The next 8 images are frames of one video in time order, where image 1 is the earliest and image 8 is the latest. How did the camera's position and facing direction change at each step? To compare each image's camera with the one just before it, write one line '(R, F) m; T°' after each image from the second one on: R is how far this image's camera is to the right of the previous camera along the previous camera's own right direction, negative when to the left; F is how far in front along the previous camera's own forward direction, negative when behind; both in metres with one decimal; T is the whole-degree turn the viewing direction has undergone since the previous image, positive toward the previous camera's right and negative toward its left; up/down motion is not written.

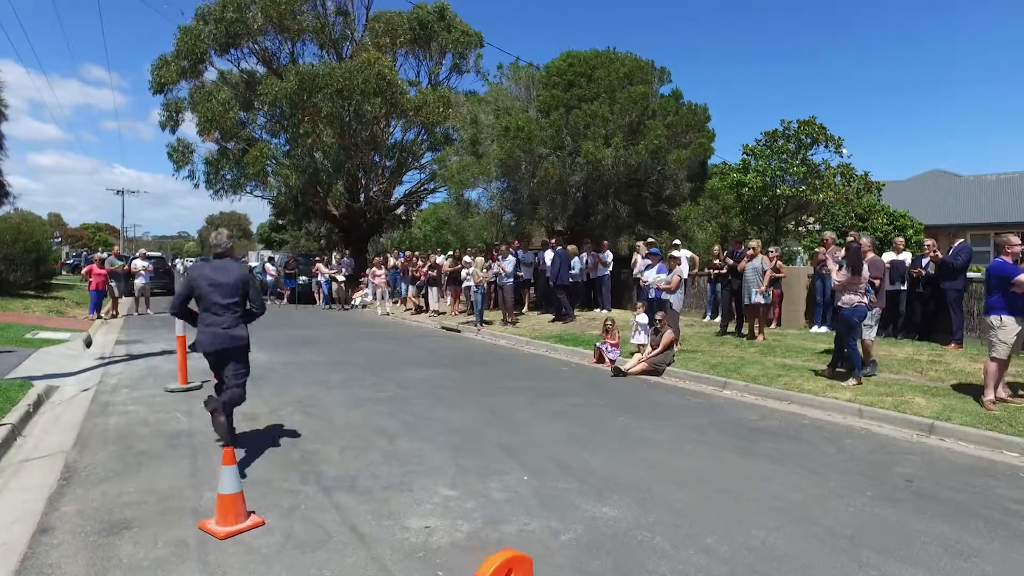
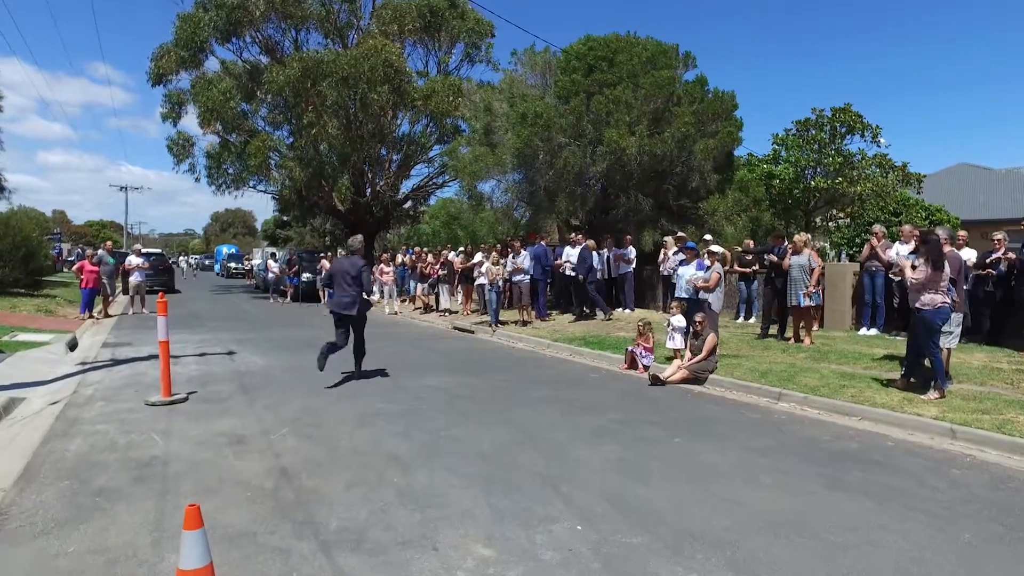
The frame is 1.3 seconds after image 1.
(-0.3, +1.1) m; 0°
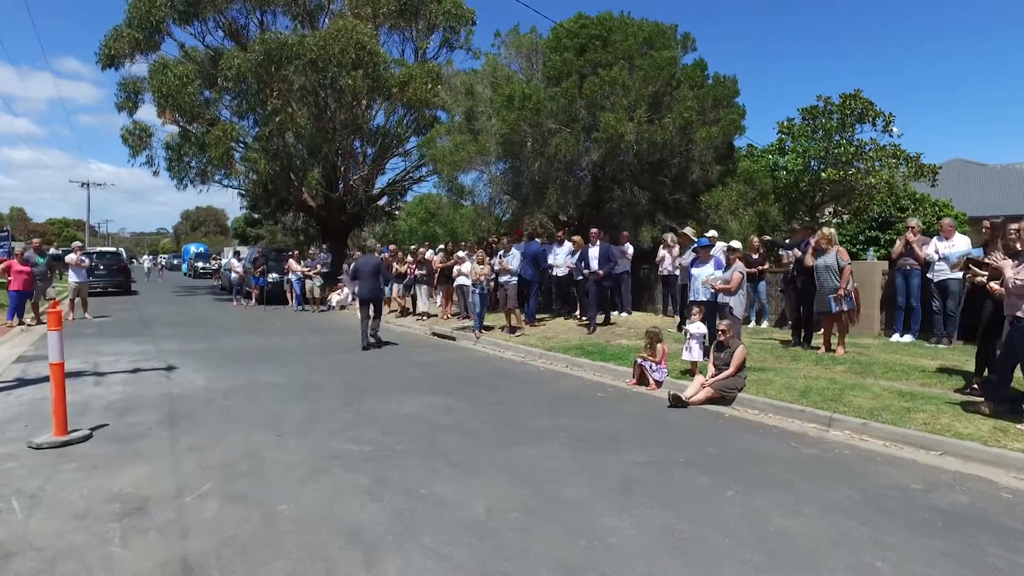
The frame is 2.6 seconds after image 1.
(-0.2, +1.6) m; +2°
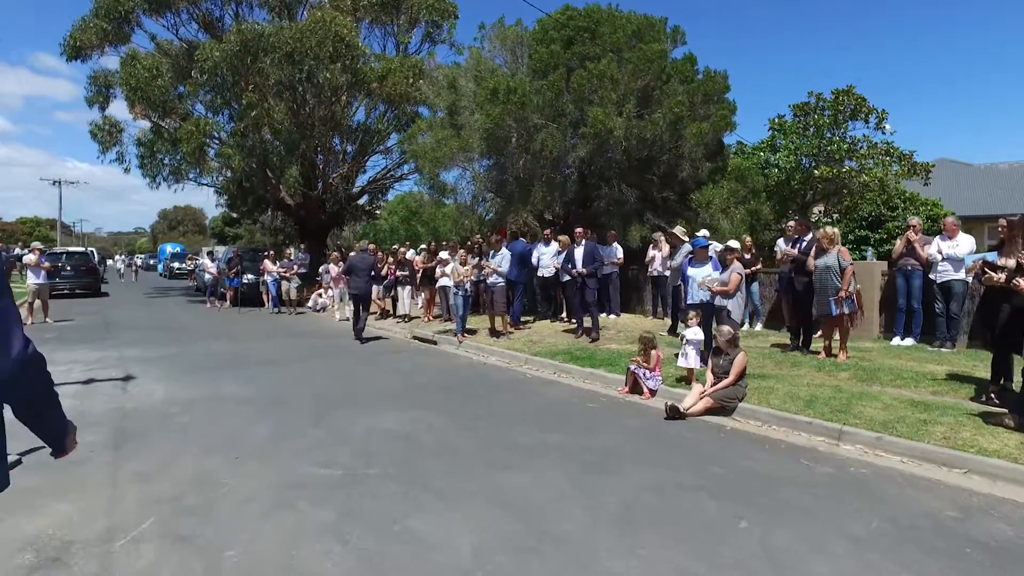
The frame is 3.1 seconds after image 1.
(0.0, +0.6) m; +1°
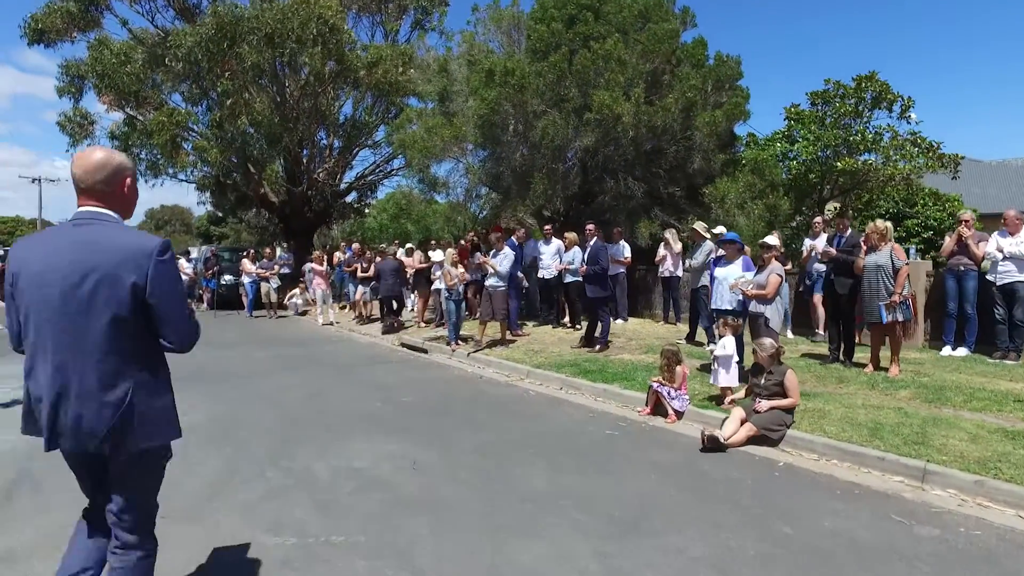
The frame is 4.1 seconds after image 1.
(-0.1, +1.3) m; +1°
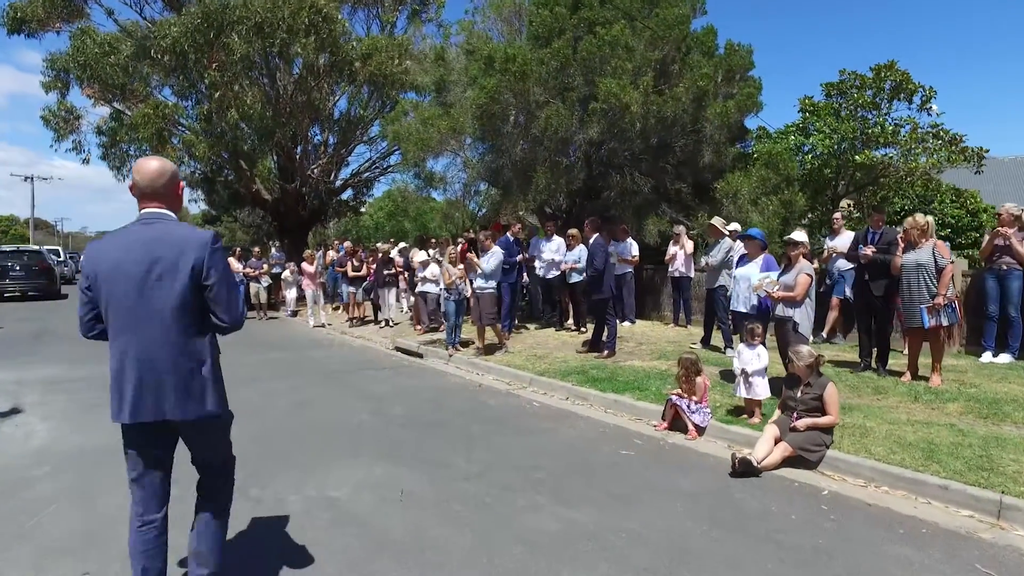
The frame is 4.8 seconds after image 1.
(0.0, +0.8) m; 0°
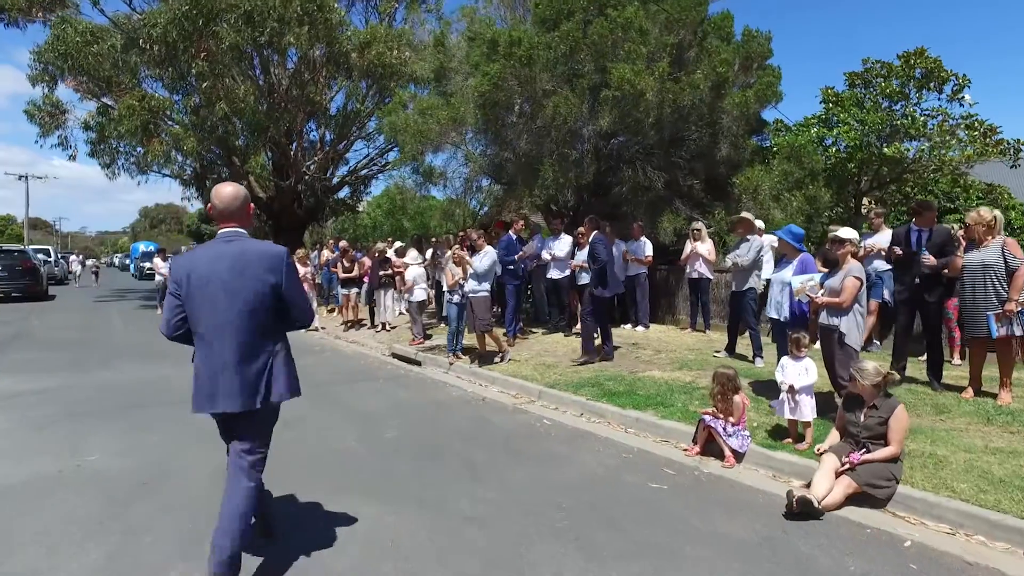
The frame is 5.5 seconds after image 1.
(-0.1, +0.9) m; 0°
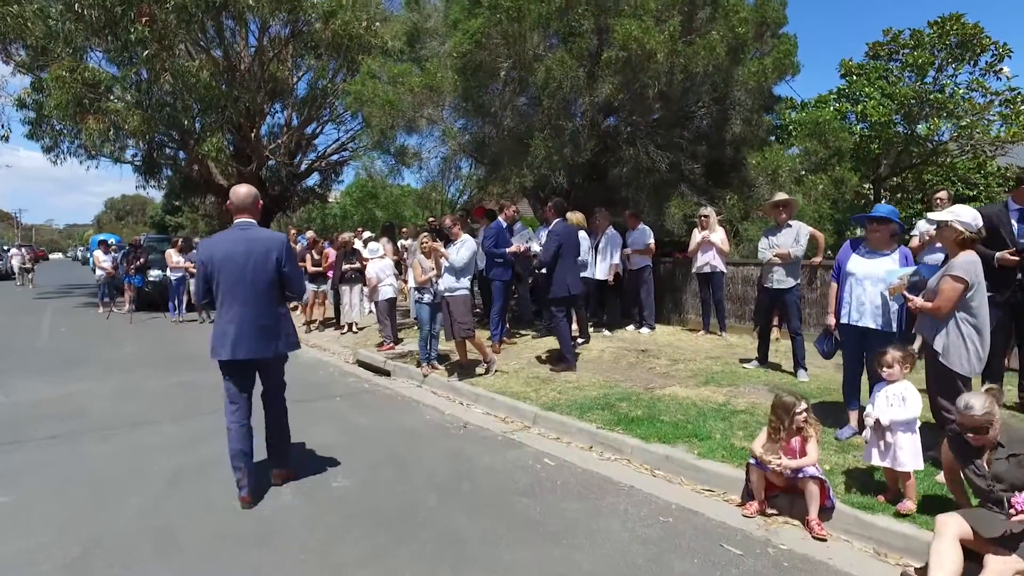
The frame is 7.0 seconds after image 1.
(-0.1, +1.7) m; +2°
